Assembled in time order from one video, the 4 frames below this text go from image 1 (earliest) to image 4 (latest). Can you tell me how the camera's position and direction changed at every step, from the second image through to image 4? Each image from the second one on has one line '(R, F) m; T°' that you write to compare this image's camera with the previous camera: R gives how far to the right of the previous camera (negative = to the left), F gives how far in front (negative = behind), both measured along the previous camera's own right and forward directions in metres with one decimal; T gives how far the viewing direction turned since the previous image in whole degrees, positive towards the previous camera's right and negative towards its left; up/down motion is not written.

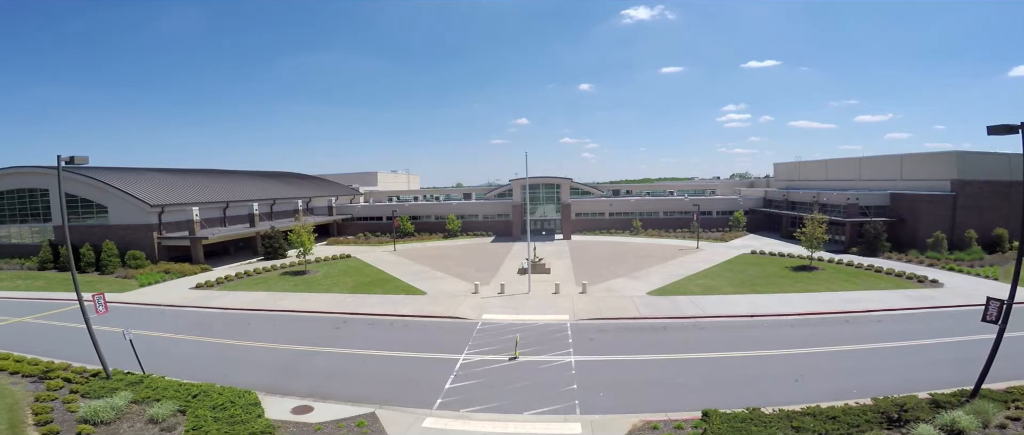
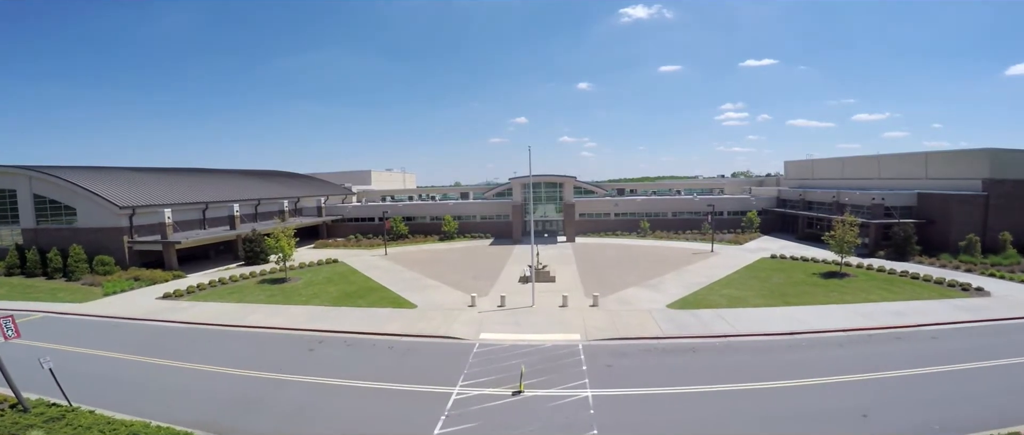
(-0.2, +2.6) m; 0°
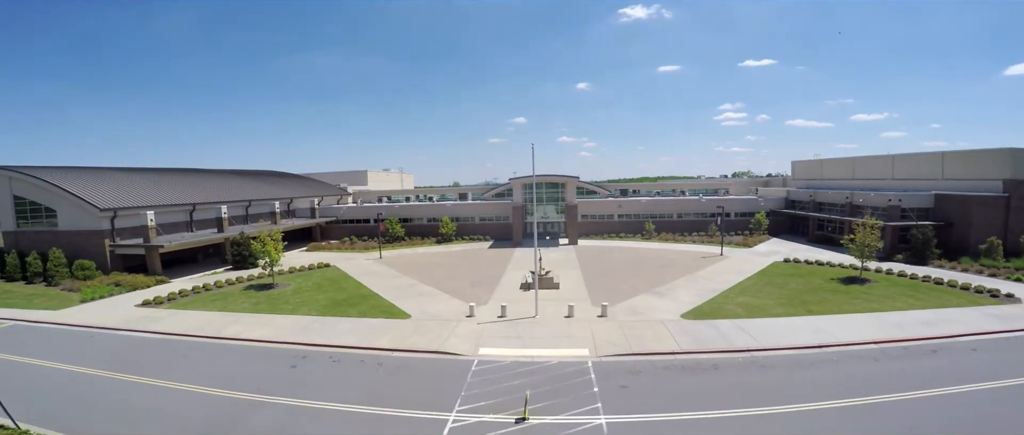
(-0.1, +1.4) m; 0°
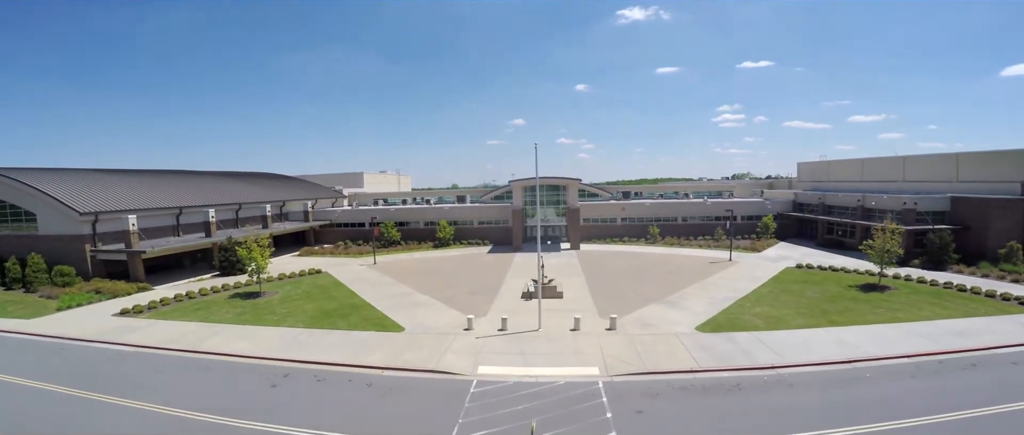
(-0.1, +1.3) m; 0°
